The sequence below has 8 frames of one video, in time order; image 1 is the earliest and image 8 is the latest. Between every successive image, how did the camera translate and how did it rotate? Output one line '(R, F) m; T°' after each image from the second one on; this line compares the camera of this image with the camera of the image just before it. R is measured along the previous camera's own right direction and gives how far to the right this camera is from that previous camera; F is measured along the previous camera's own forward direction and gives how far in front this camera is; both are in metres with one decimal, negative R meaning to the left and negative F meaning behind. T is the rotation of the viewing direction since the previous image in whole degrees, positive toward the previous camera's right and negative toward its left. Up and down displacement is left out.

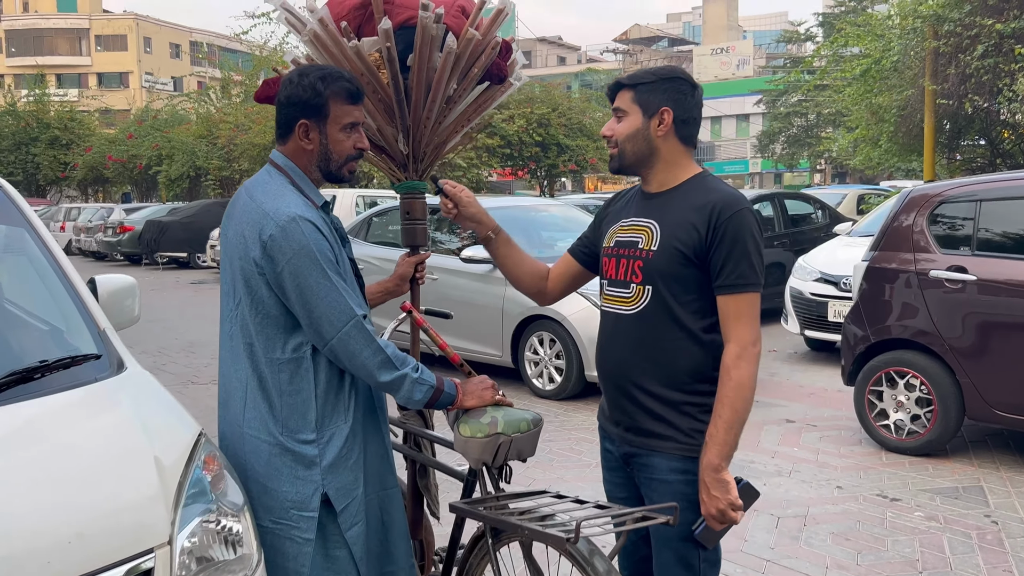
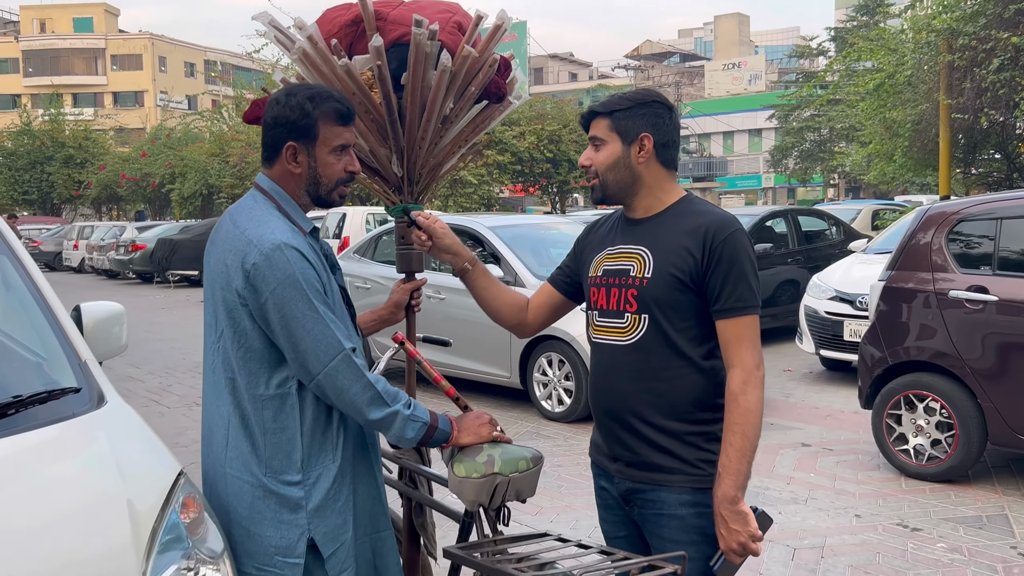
(0.0, +0.1) m; -1°
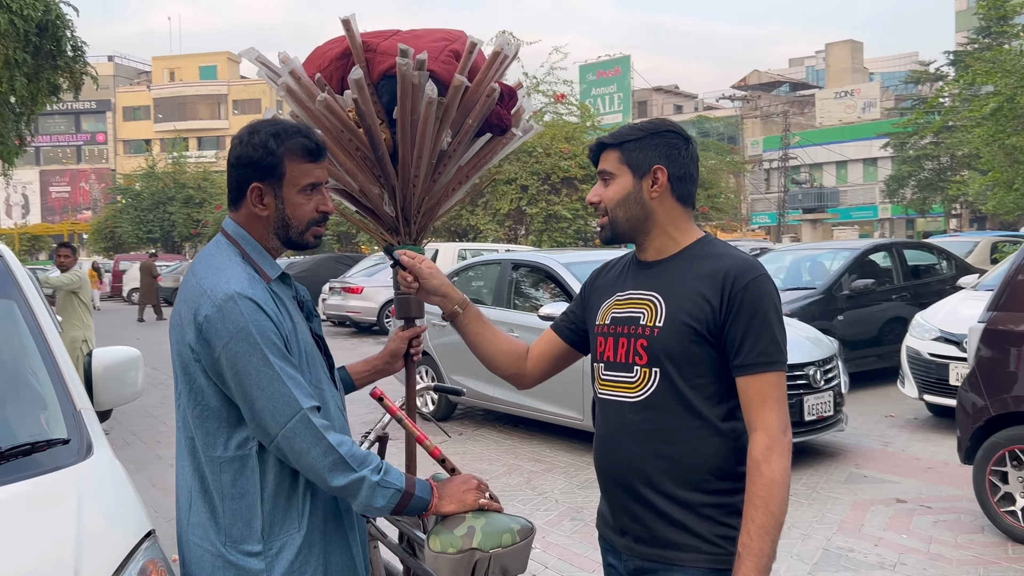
(+0.2, +0.2) m; -7°
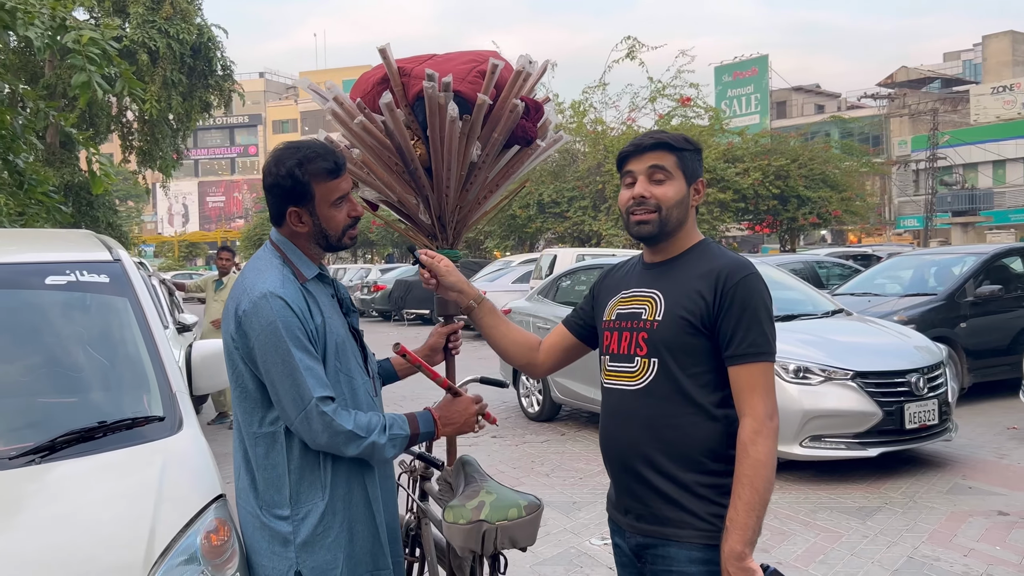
(+0.3, -0.2) m; -9°
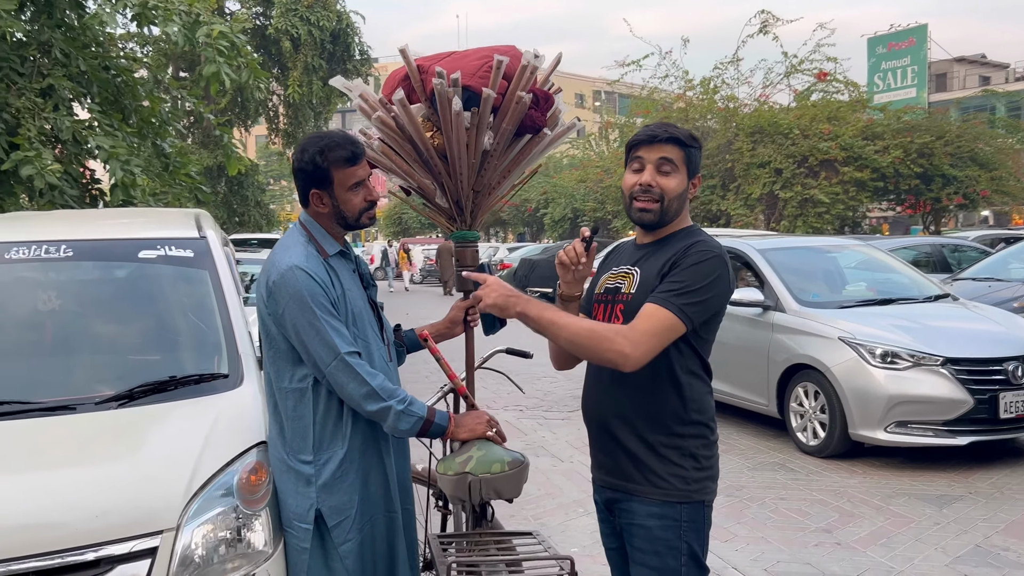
(+0.3, -0.2) m; -9°
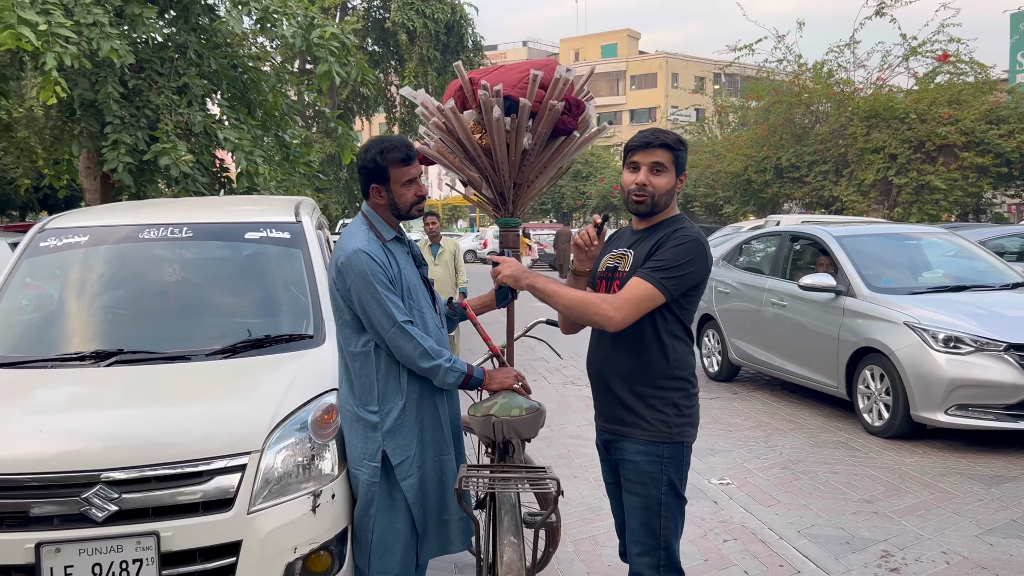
(+0.3, -0.4) m; -7°
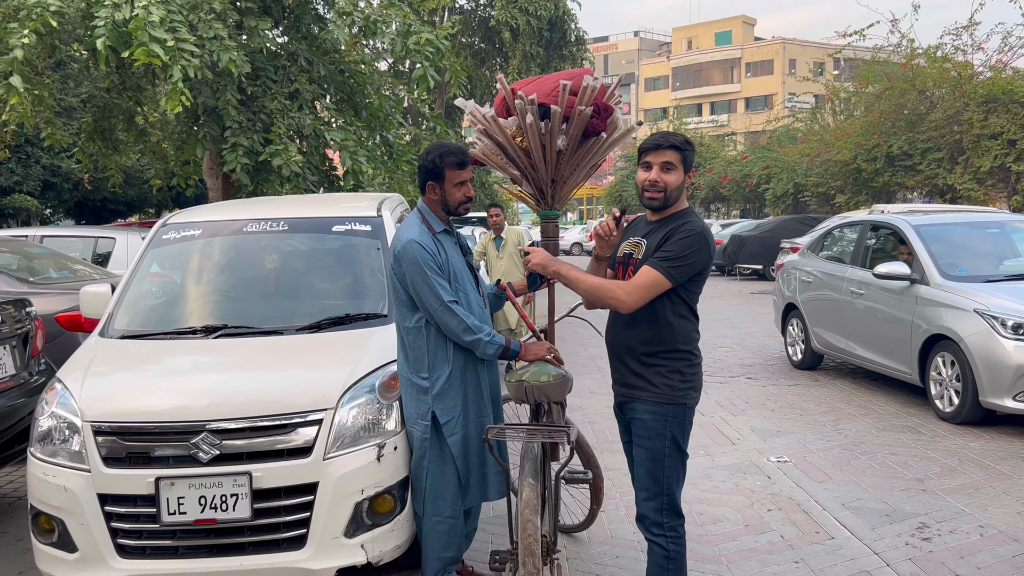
(+0.3, -0.4) m; -7°
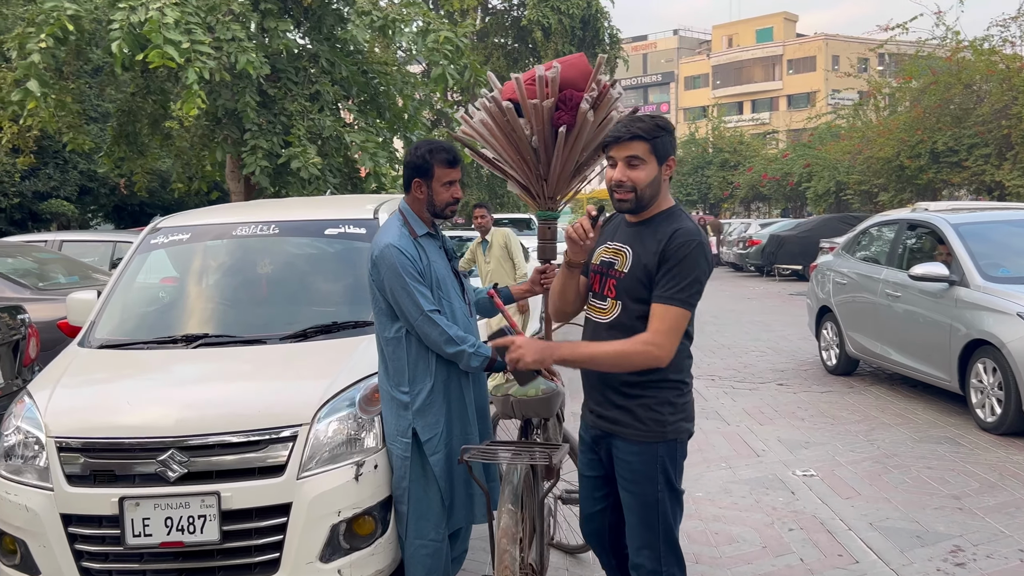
(+0.2, +0.2) m; -3°
